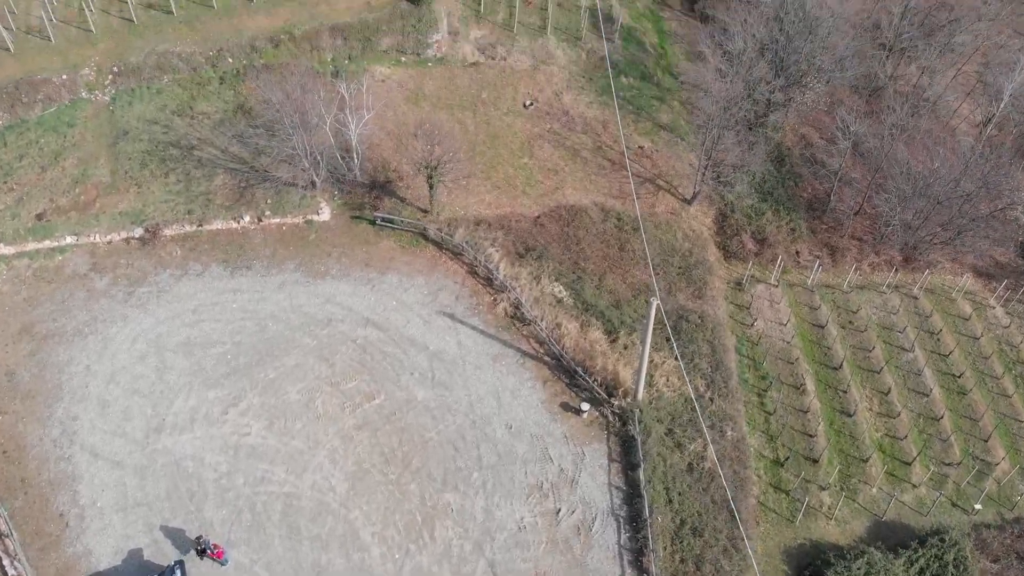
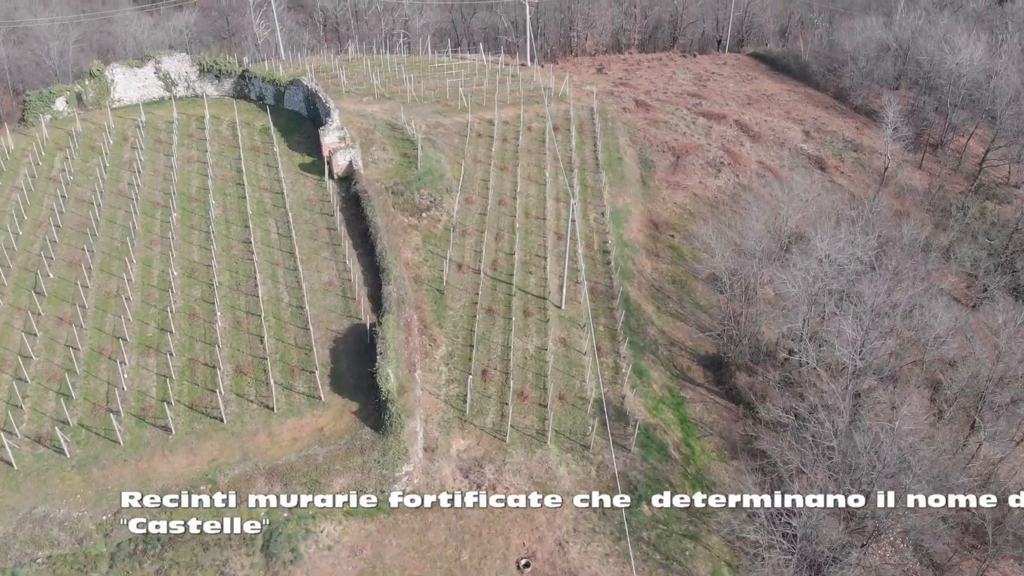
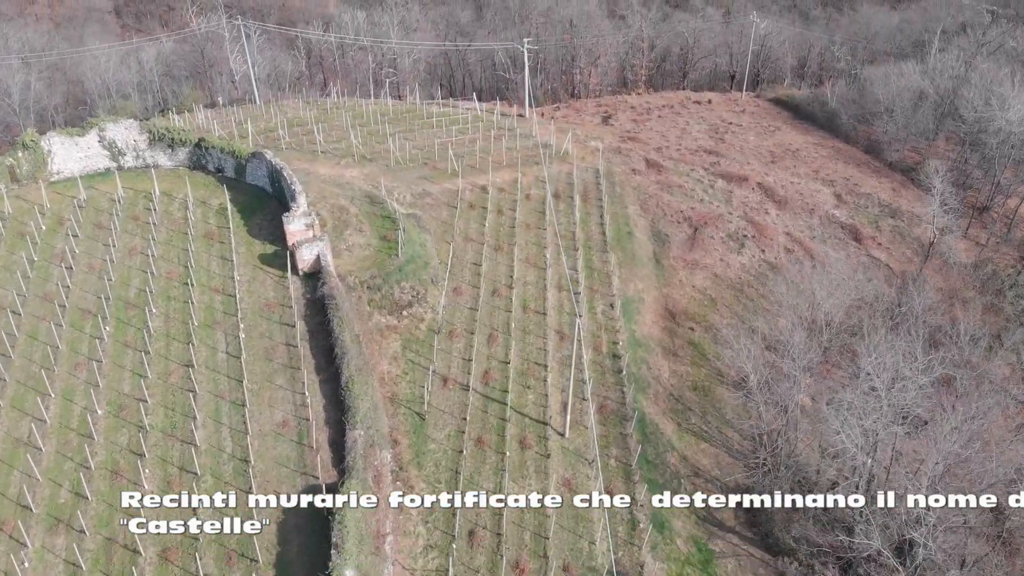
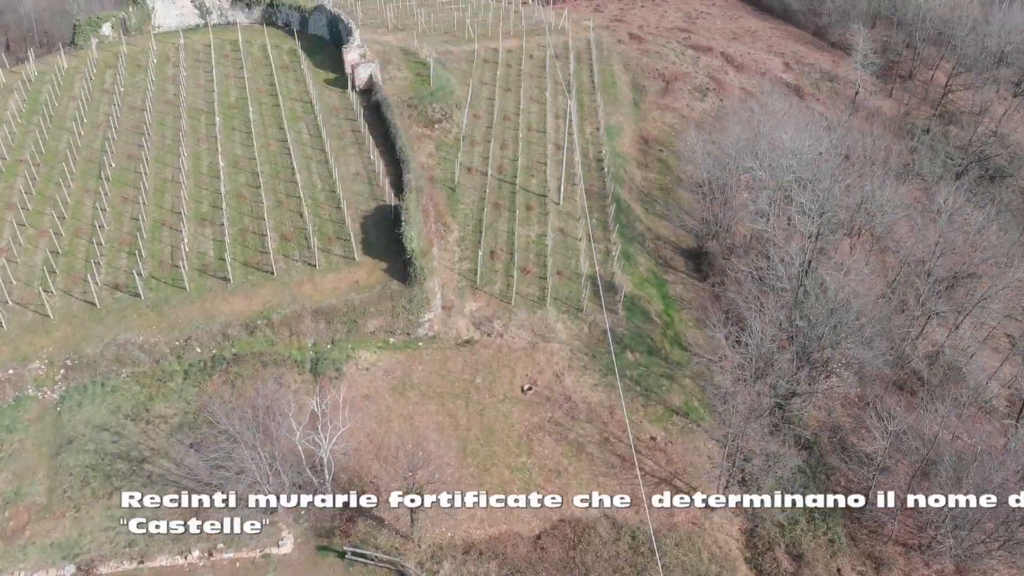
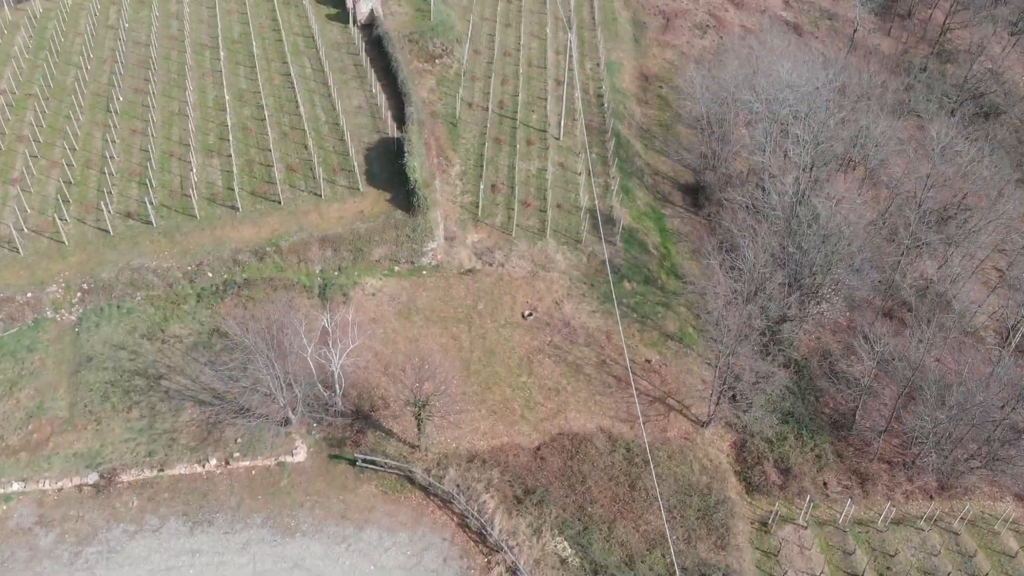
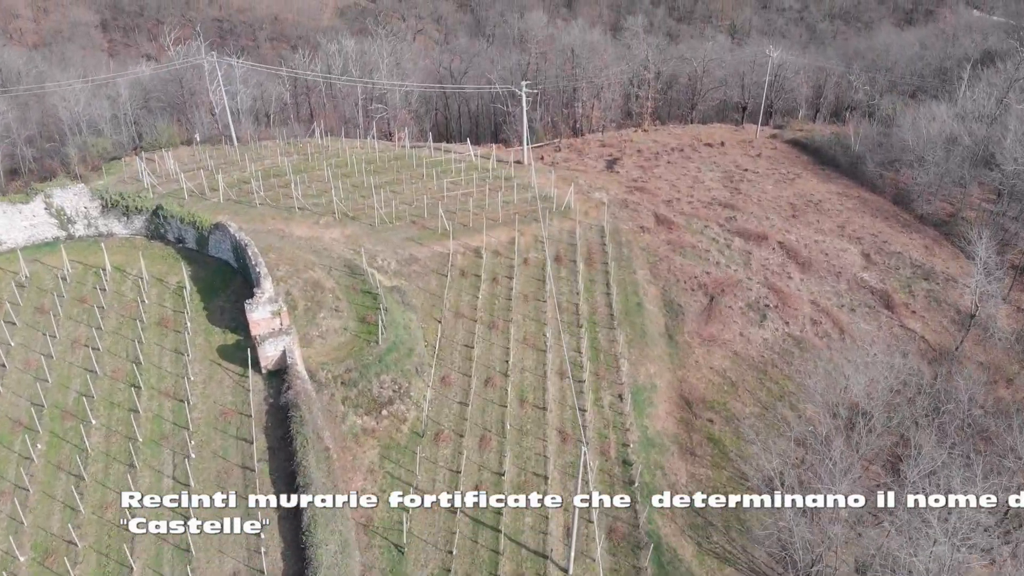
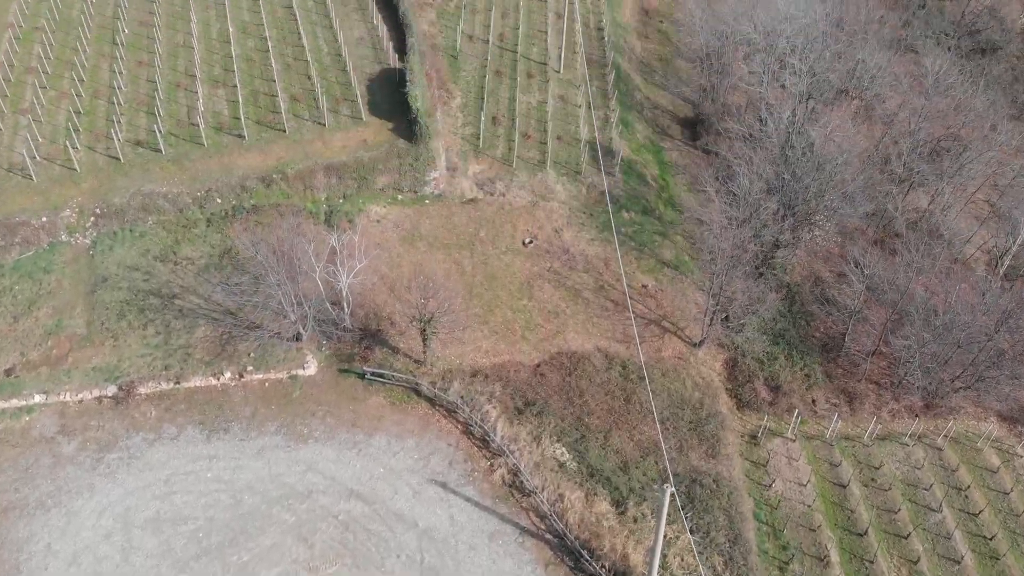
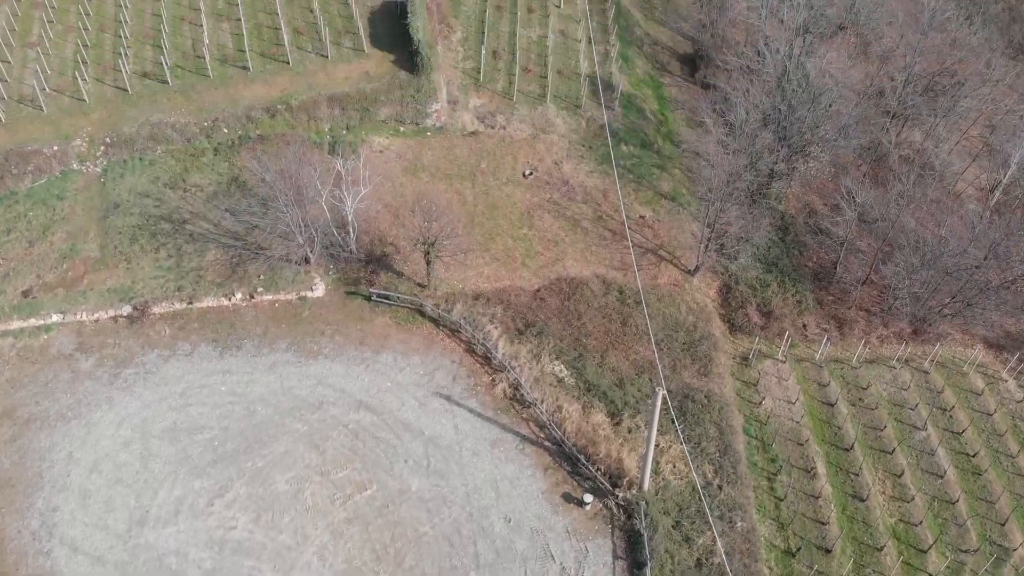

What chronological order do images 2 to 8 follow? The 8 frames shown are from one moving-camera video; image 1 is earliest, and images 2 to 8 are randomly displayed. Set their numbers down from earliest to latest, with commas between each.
8, 7, 5, 4, 2, 3, 6
